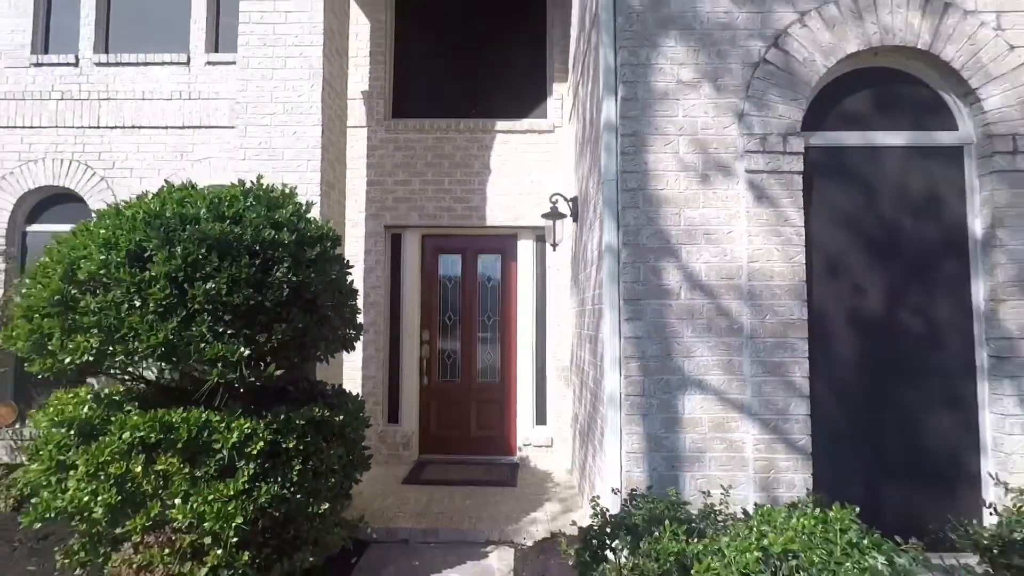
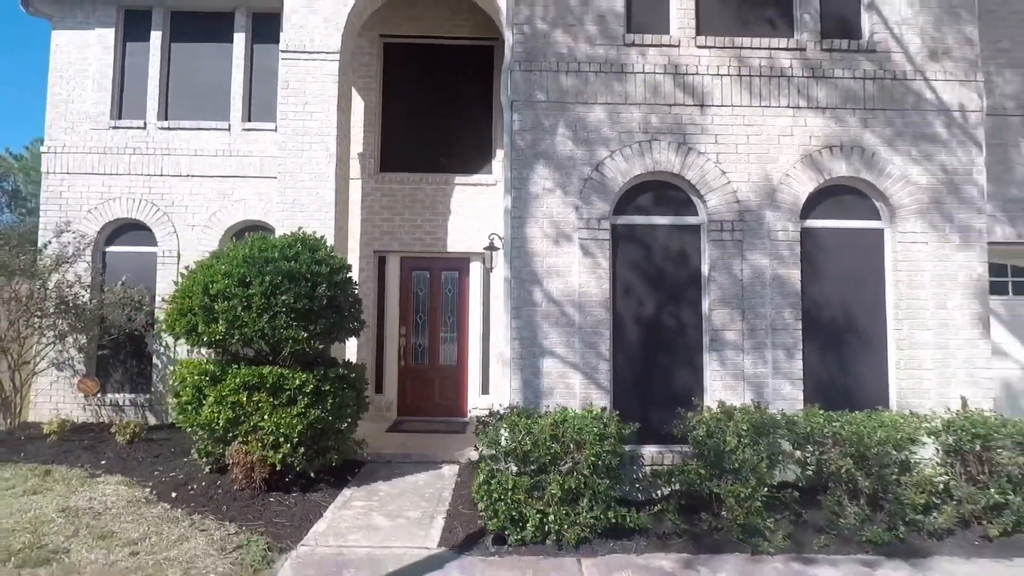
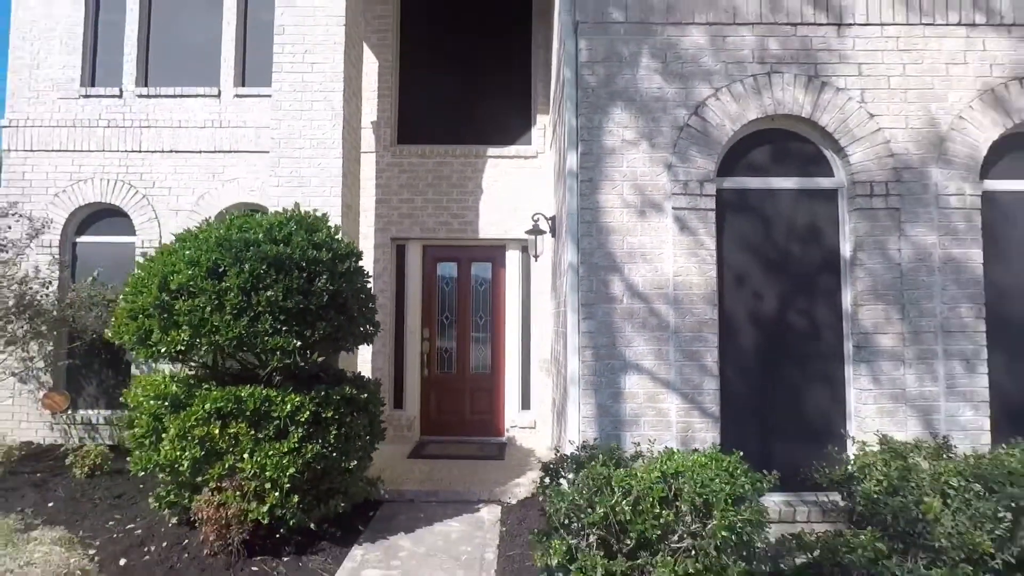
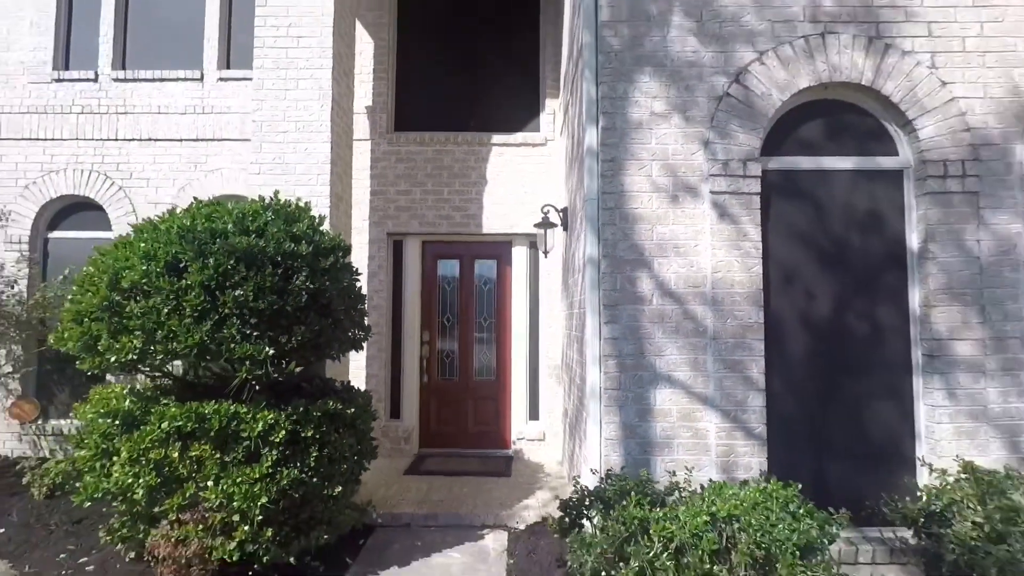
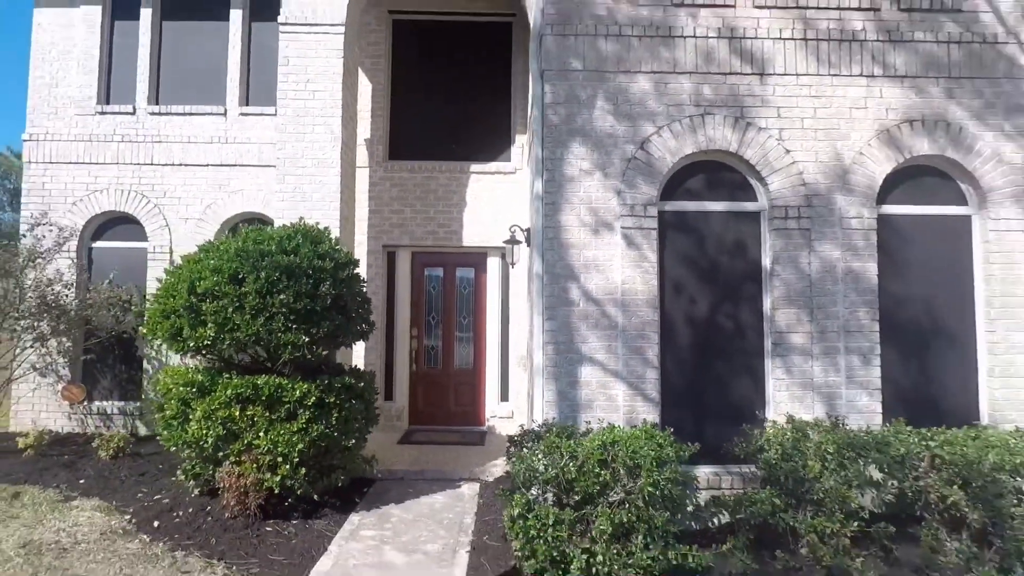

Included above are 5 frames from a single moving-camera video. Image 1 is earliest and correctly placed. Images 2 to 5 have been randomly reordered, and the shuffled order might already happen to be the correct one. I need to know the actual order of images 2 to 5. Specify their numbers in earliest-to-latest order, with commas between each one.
4, 3, 5, 2
